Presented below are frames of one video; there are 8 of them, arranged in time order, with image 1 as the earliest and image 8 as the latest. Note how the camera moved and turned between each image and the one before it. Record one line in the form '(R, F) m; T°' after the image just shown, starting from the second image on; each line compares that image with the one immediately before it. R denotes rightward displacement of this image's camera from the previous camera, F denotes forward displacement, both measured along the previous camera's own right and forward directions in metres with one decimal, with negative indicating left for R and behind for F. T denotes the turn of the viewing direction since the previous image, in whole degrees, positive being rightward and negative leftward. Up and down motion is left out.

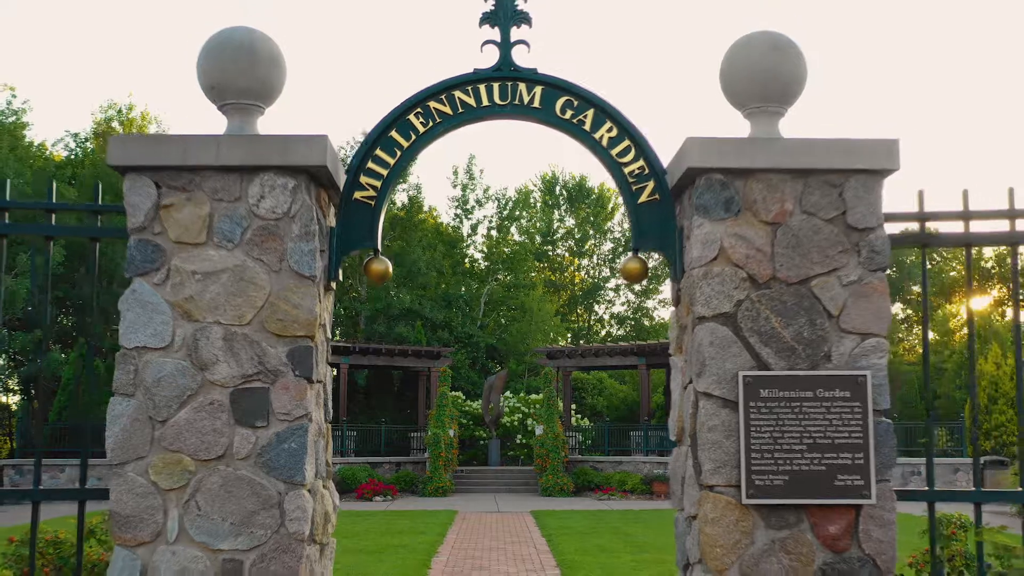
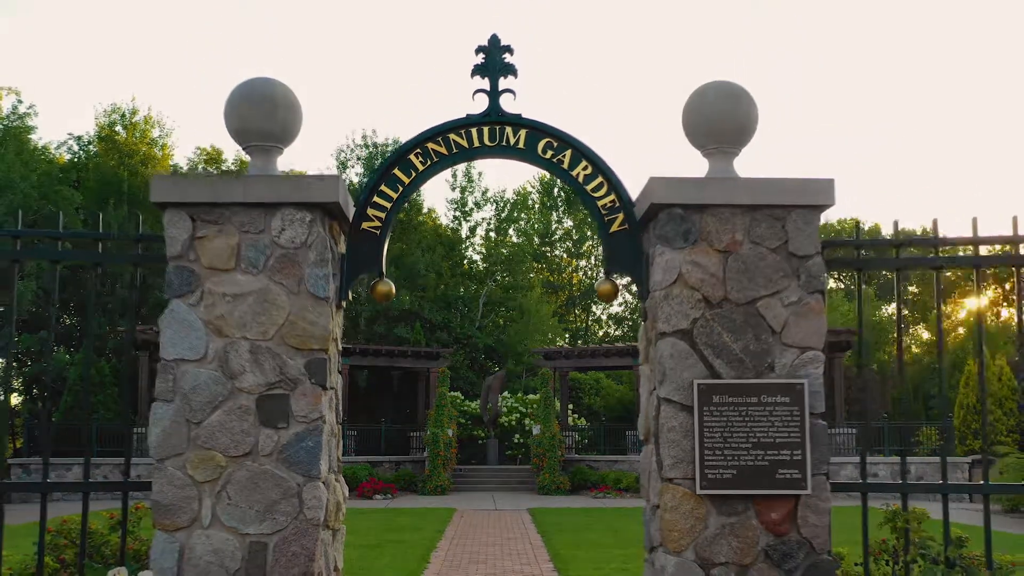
(+0.1, -0.5) m; 0°
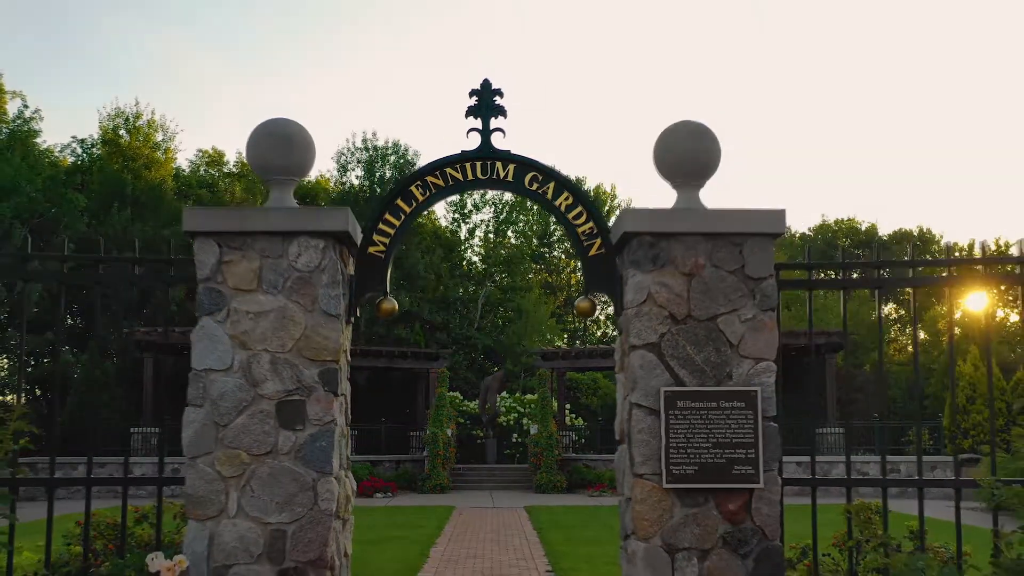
(0.0, -0.5) m; 0°
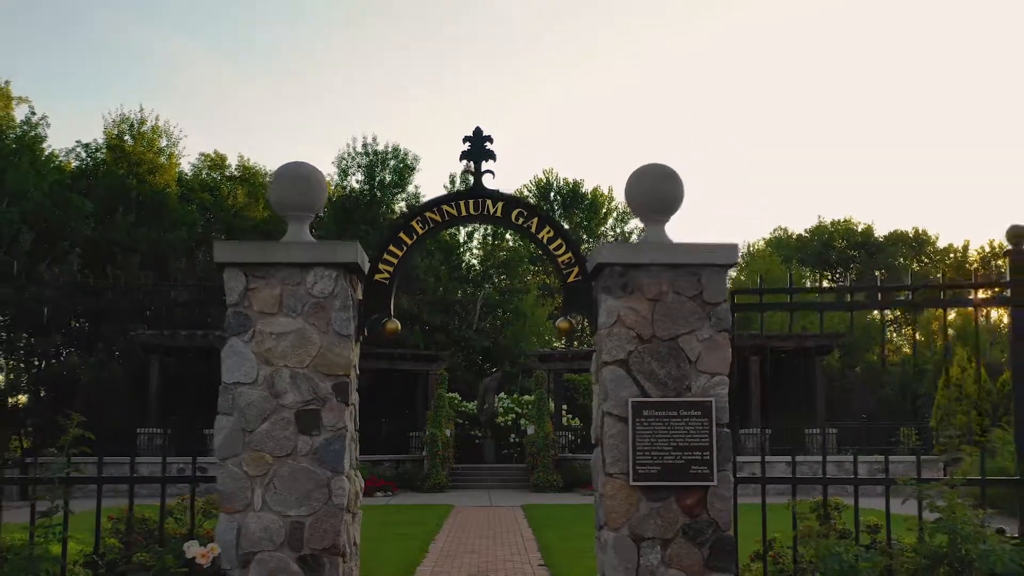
(+0.1, -0.6) m; 0°
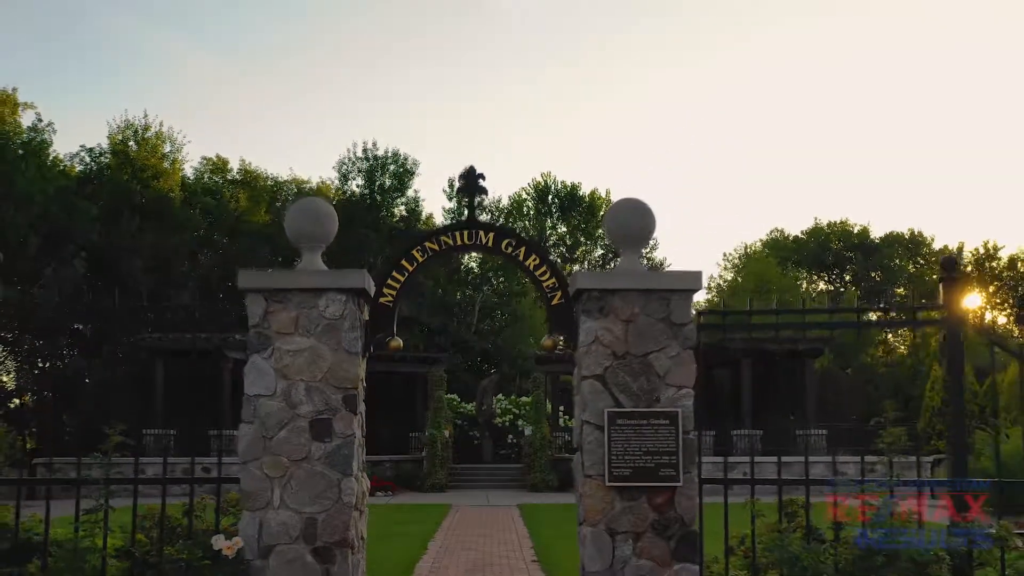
(+0.1, -0.6) m; 0°
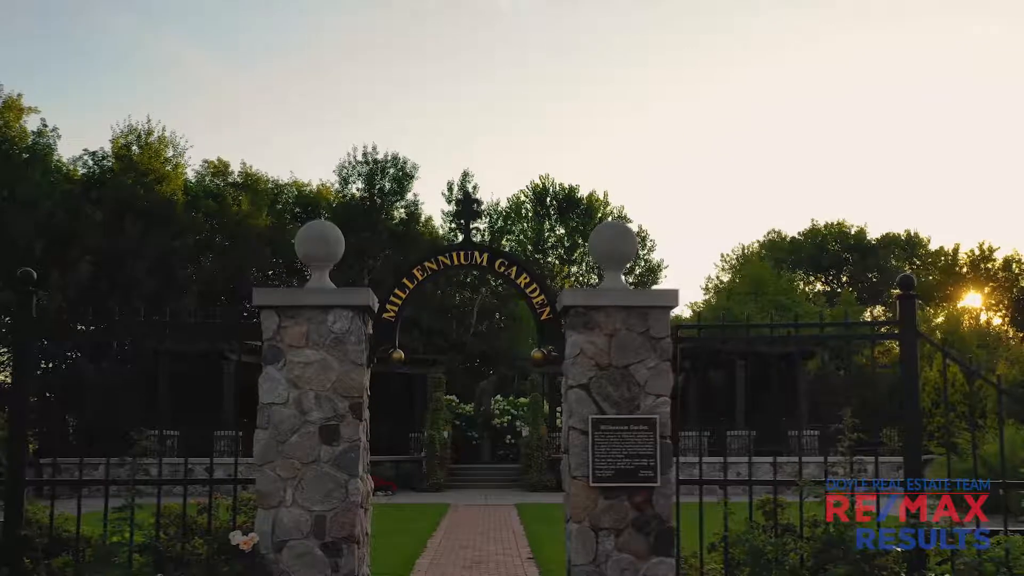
(0.0, -0.5) m; 0°
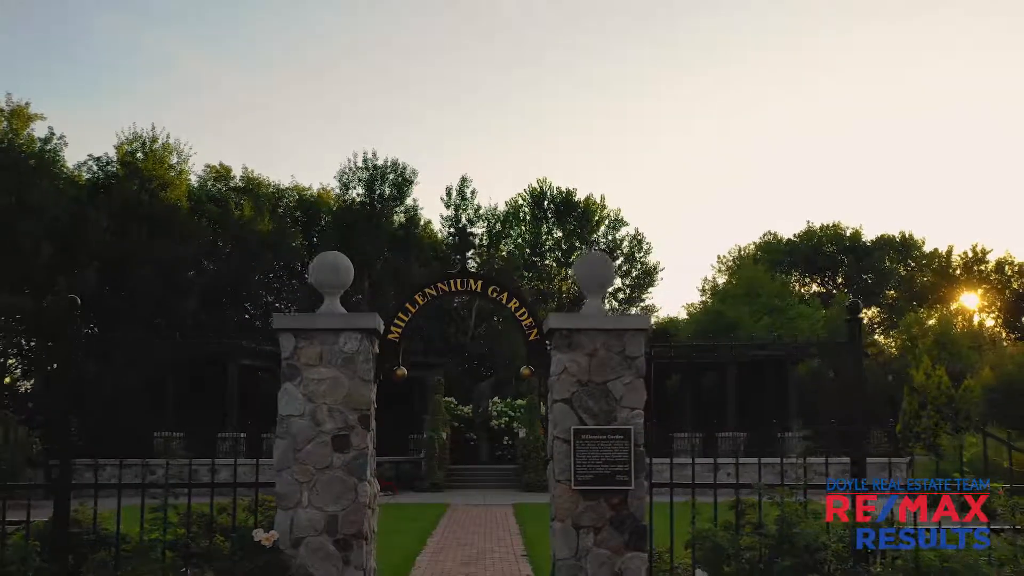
(+0.1, -0.7) m; 0°
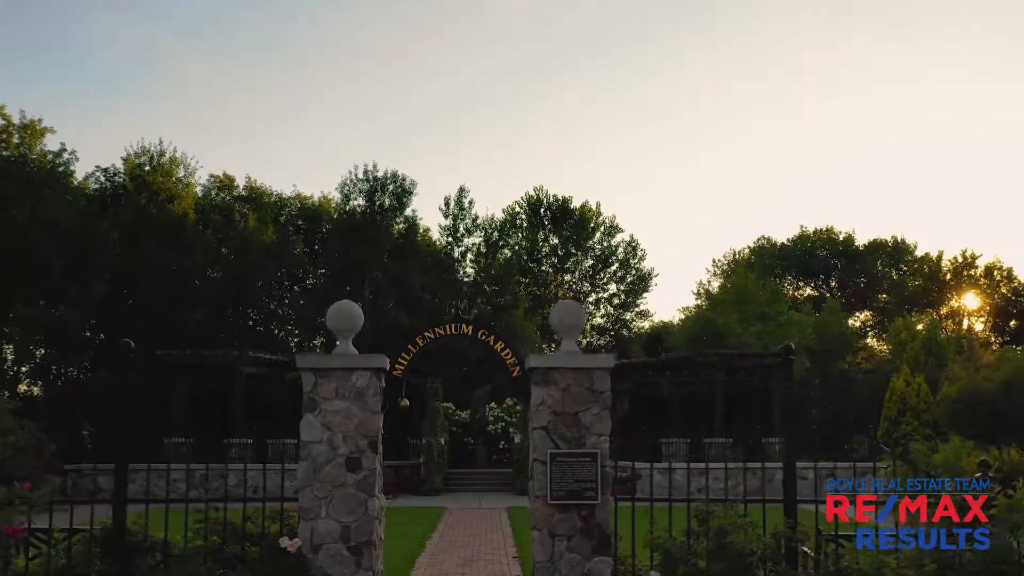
(+0.1, -1.2) m; 0°
